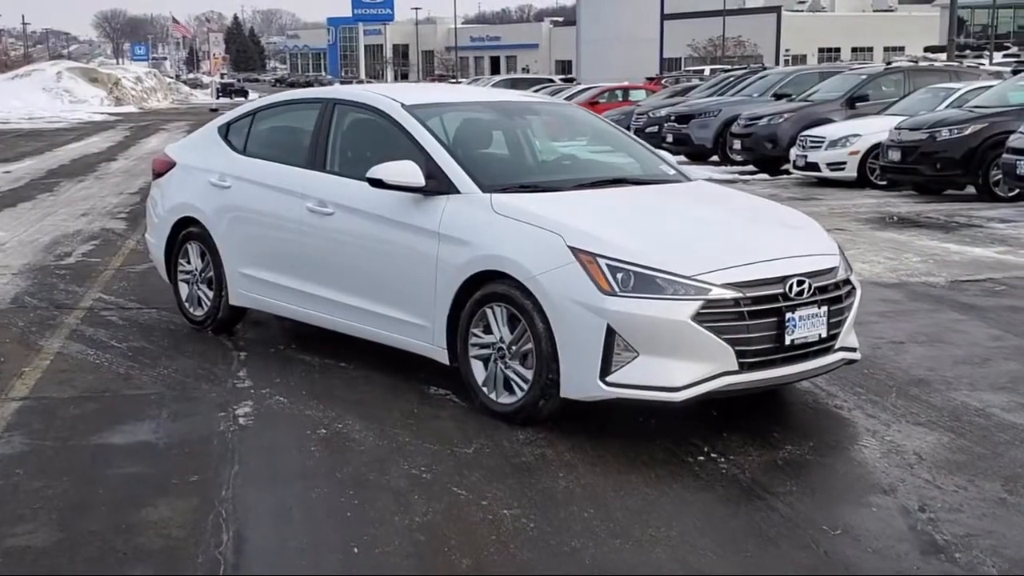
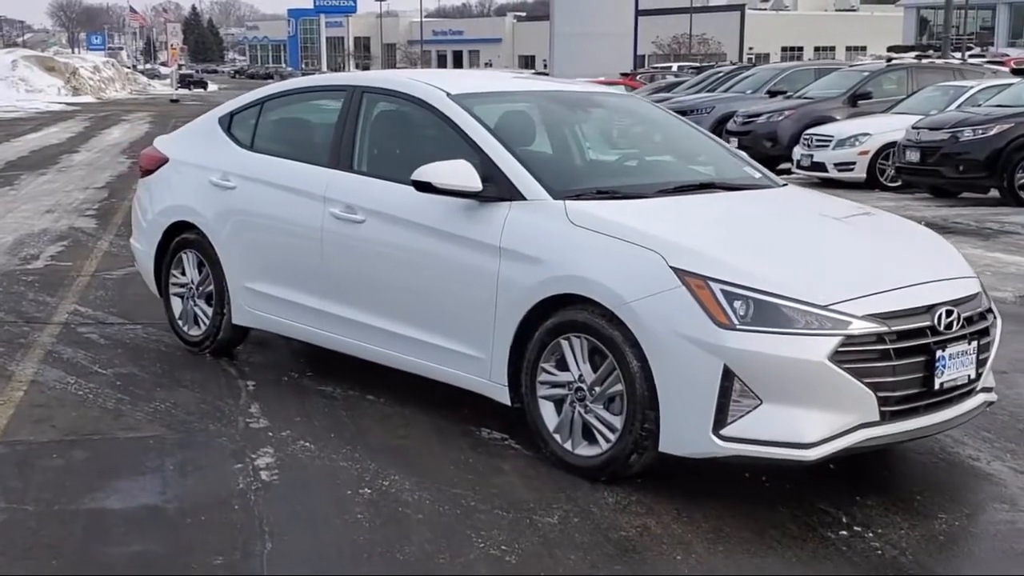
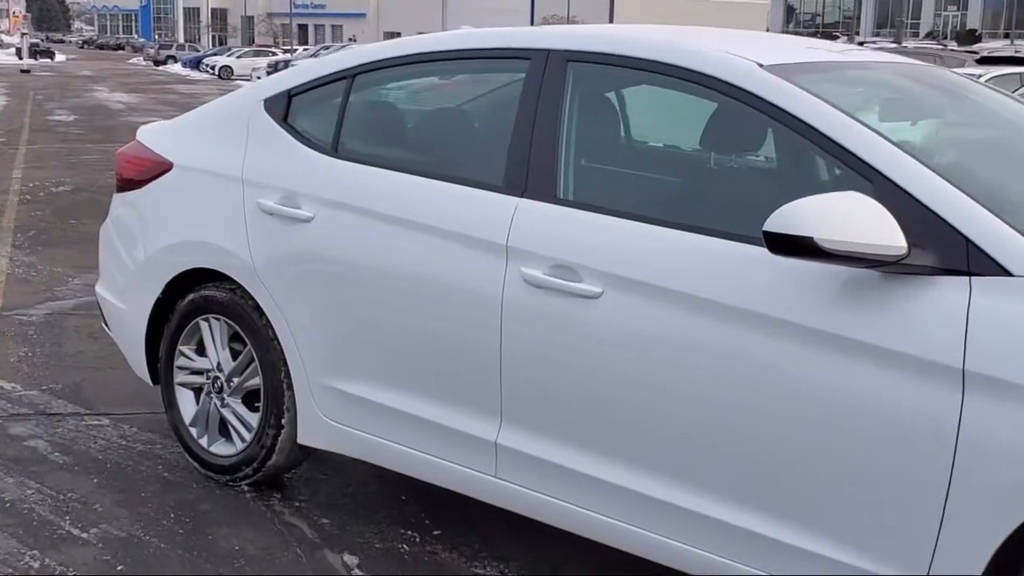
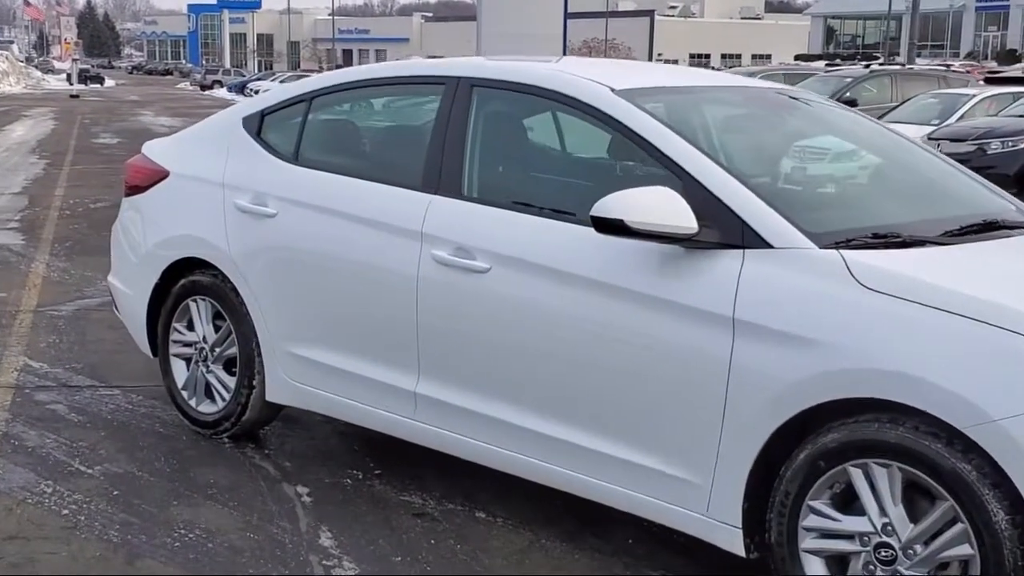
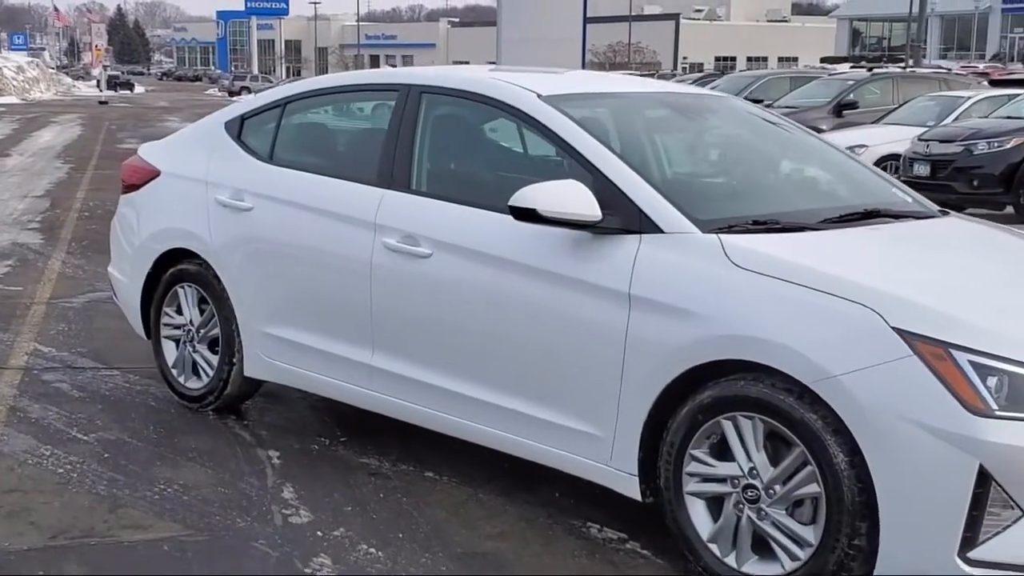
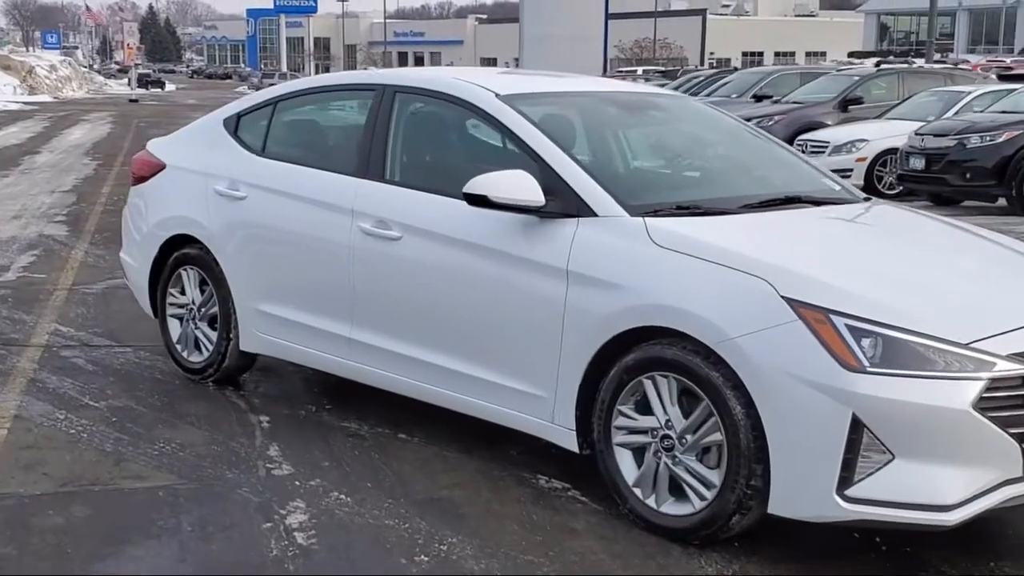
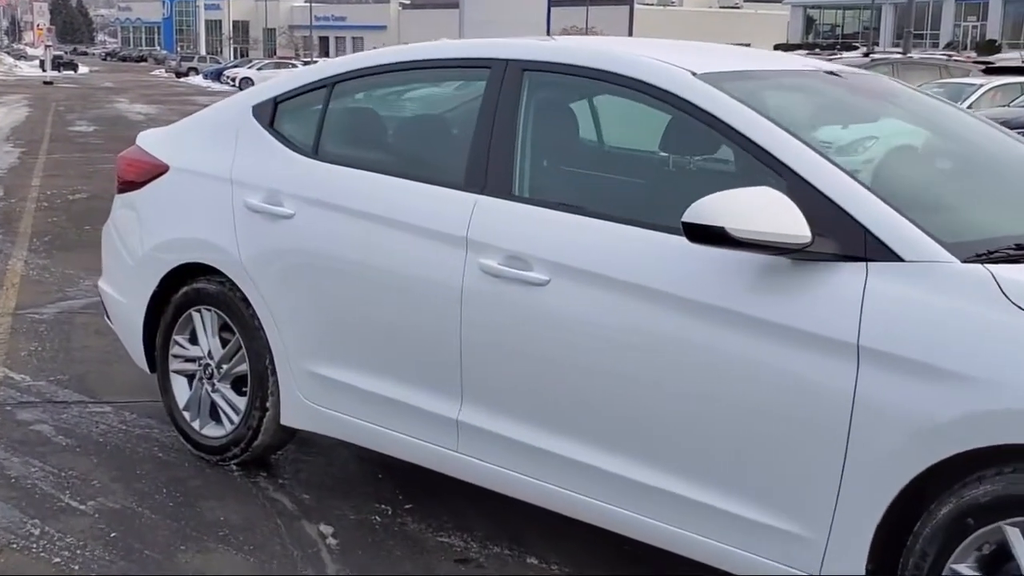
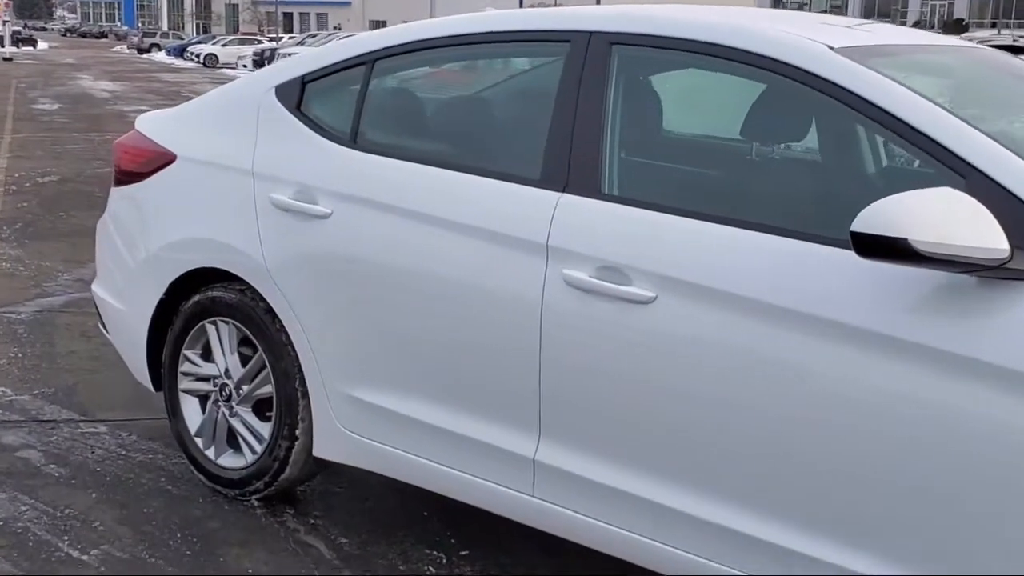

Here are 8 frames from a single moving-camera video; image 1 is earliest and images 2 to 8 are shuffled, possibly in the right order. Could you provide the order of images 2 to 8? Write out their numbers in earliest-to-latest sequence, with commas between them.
2, 6, 5, 4, 7, 3, 8
